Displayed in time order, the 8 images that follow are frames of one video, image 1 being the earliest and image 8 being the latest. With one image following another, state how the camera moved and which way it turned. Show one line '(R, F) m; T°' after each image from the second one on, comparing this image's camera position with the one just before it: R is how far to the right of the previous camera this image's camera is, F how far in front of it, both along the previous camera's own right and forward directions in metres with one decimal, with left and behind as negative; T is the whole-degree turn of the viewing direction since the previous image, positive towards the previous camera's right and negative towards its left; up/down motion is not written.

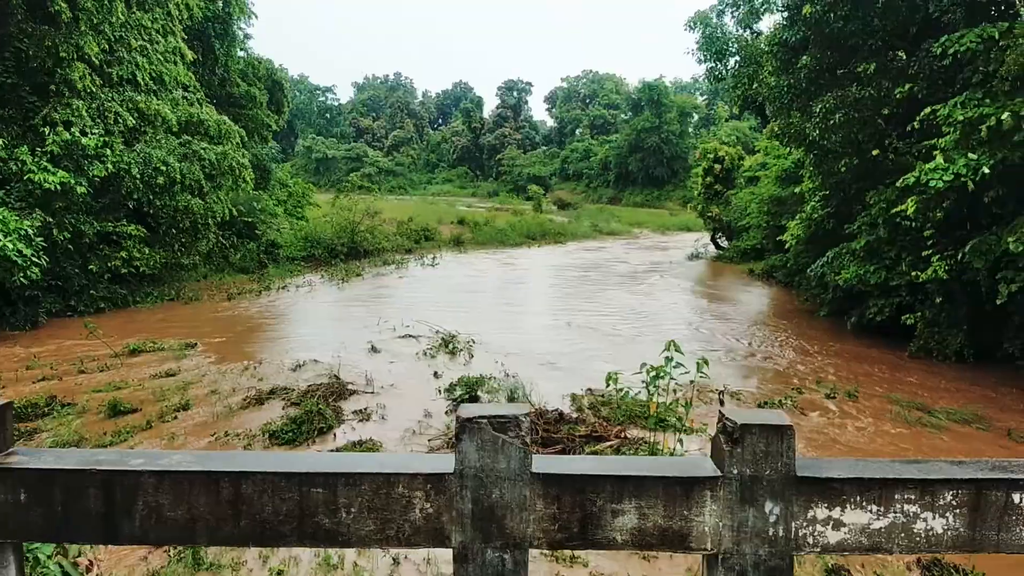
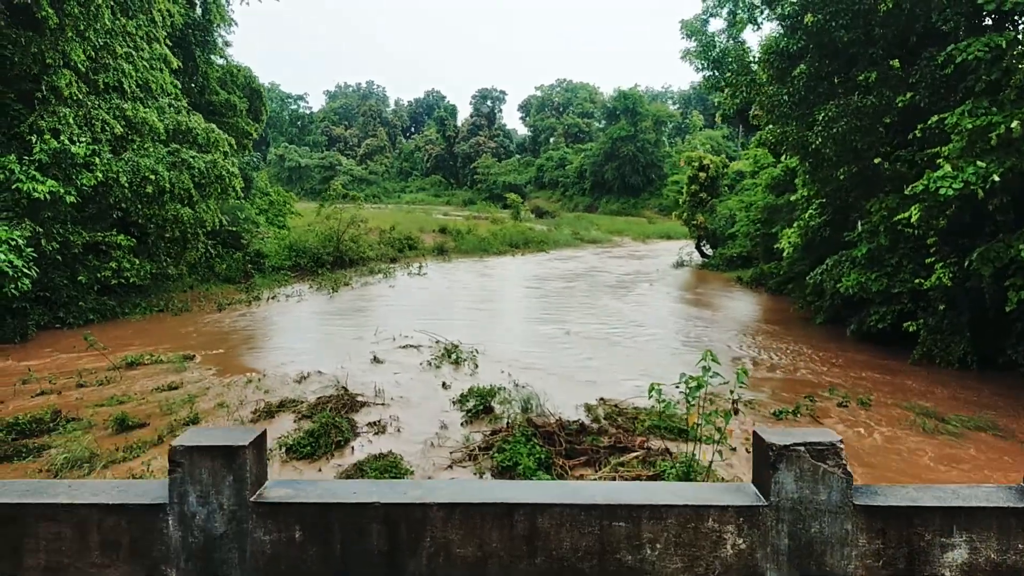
(-0.4, +0.1) m; +2°
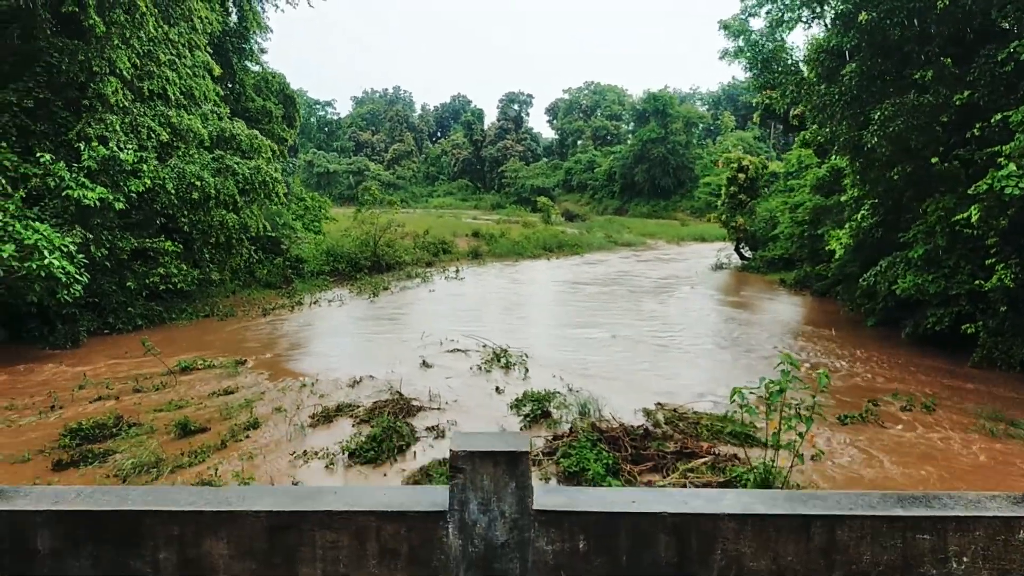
(-0.3, 0.0) m; -1°
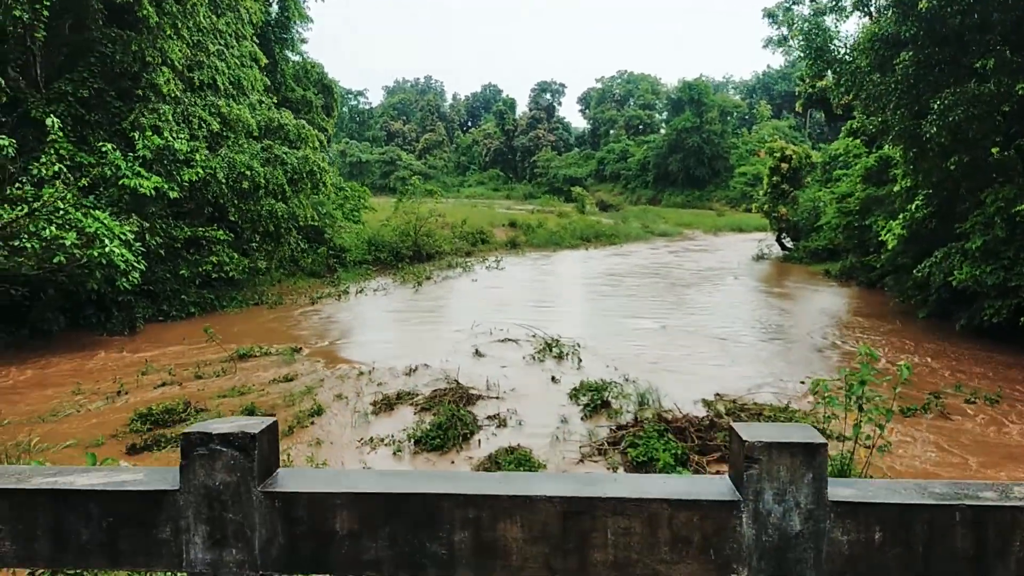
(-0.3, 0.0) m; -2°
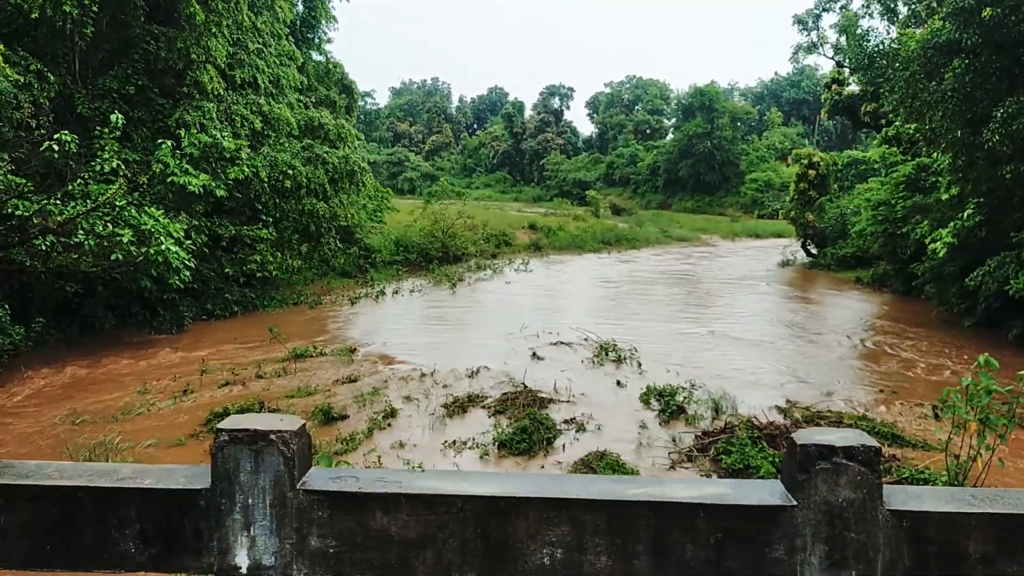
(-0.6, +0.1) m; 0°
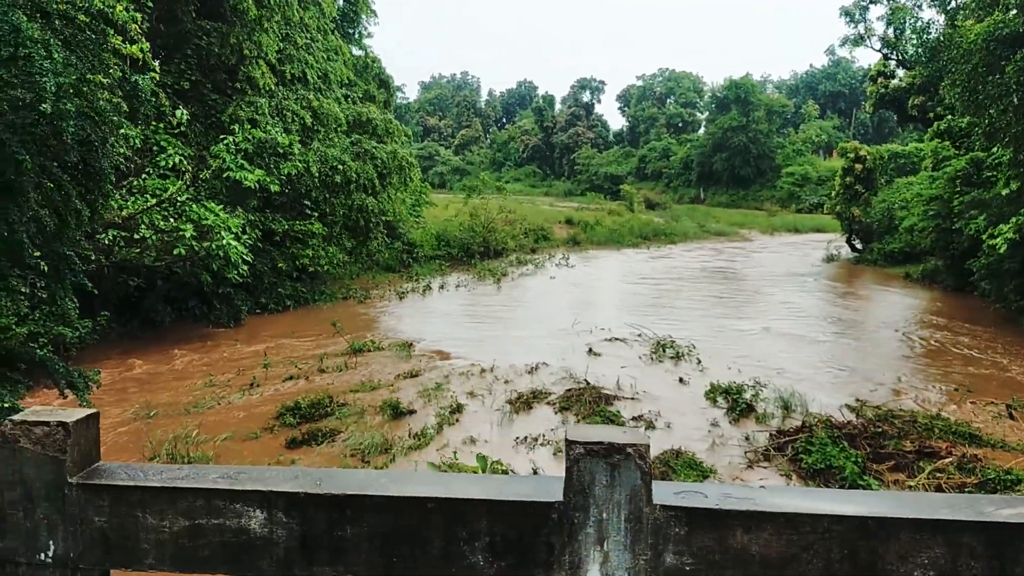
(-0.3, 0.0) m; -2°
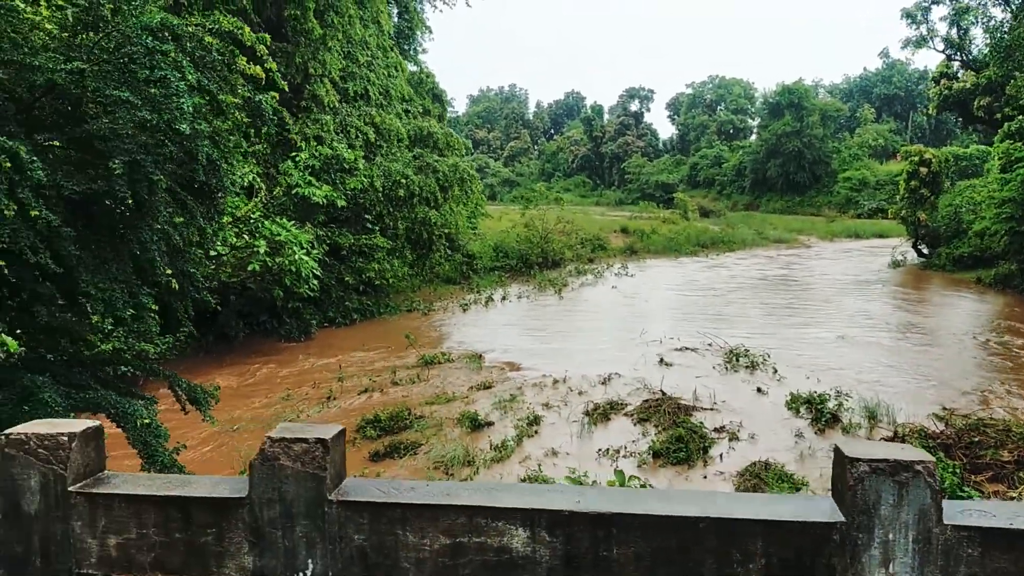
(-0.2, 0.0) m; -3°
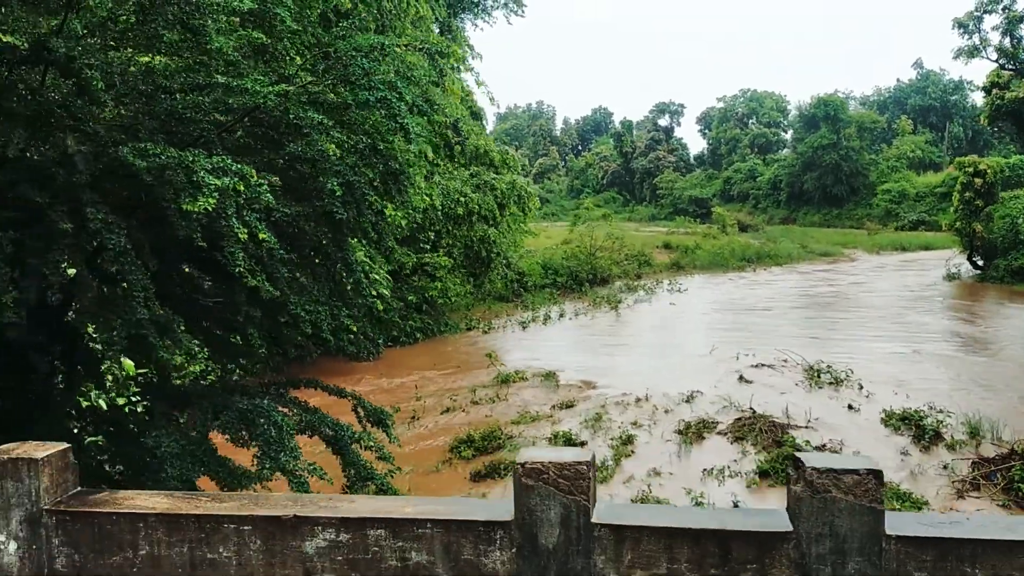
(-0.5, 0.0) m; -1°
